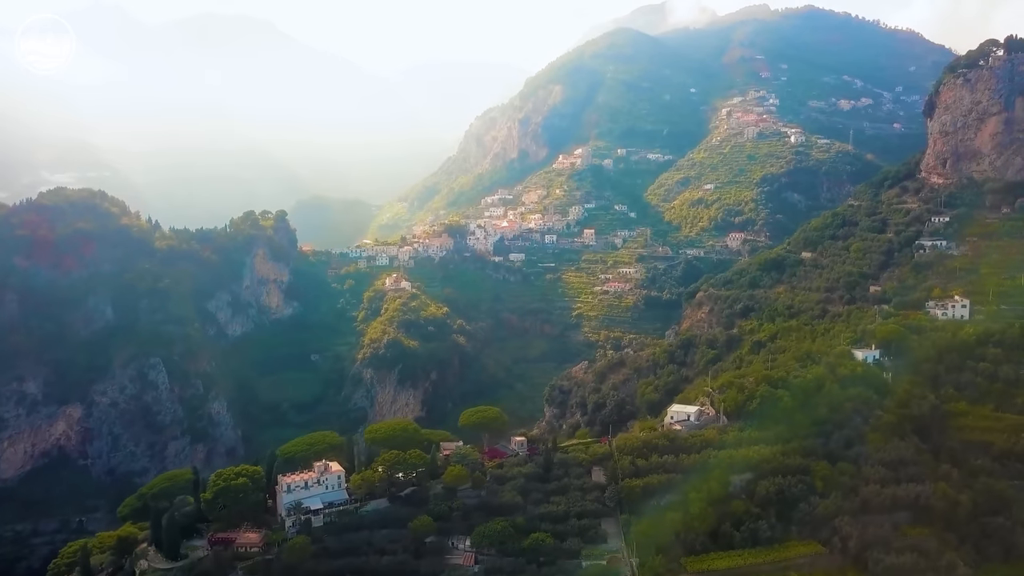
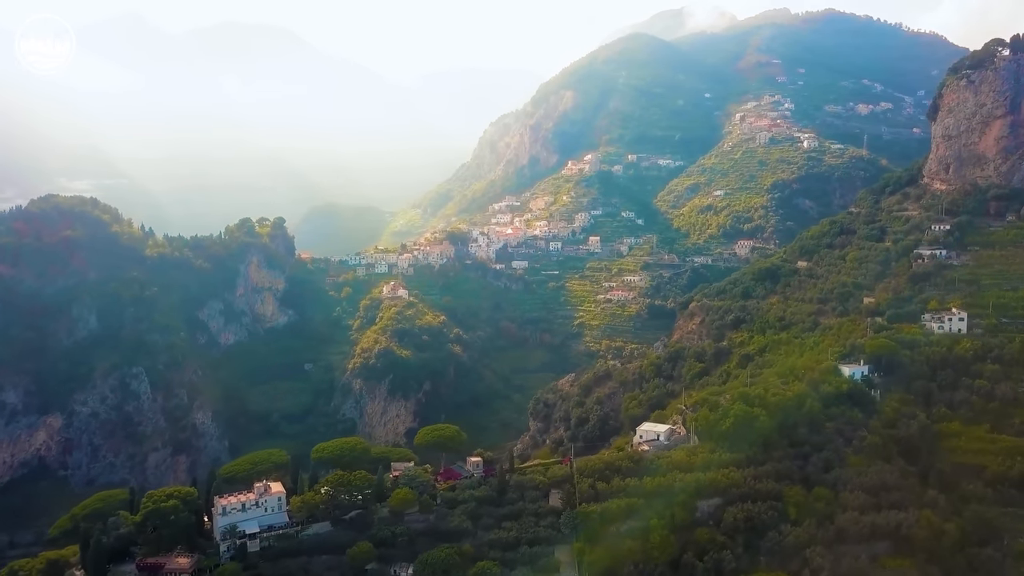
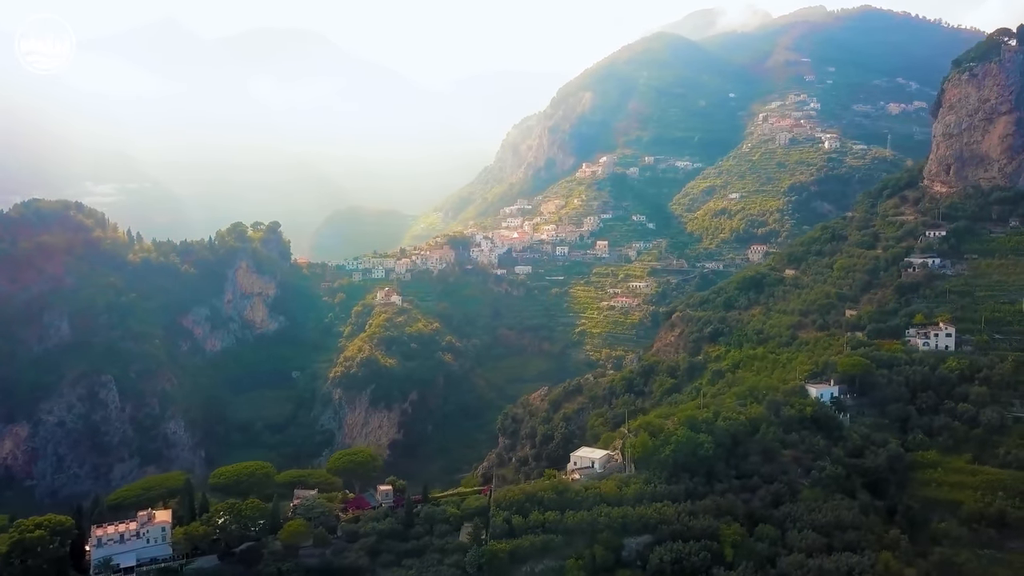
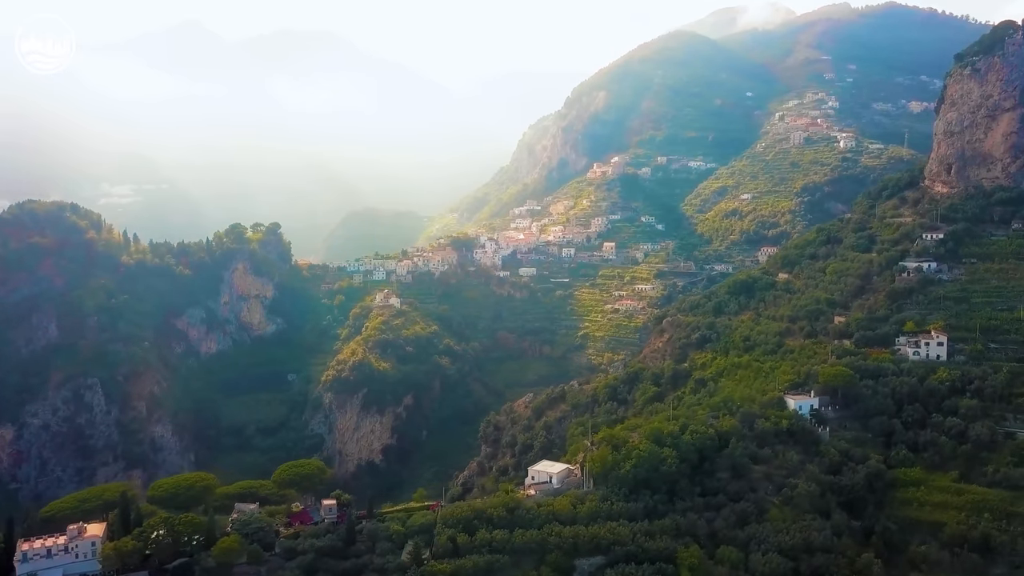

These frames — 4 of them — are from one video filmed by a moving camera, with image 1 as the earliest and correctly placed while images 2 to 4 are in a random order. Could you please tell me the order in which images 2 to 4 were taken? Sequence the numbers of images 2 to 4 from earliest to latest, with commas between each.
2, 3, 4
